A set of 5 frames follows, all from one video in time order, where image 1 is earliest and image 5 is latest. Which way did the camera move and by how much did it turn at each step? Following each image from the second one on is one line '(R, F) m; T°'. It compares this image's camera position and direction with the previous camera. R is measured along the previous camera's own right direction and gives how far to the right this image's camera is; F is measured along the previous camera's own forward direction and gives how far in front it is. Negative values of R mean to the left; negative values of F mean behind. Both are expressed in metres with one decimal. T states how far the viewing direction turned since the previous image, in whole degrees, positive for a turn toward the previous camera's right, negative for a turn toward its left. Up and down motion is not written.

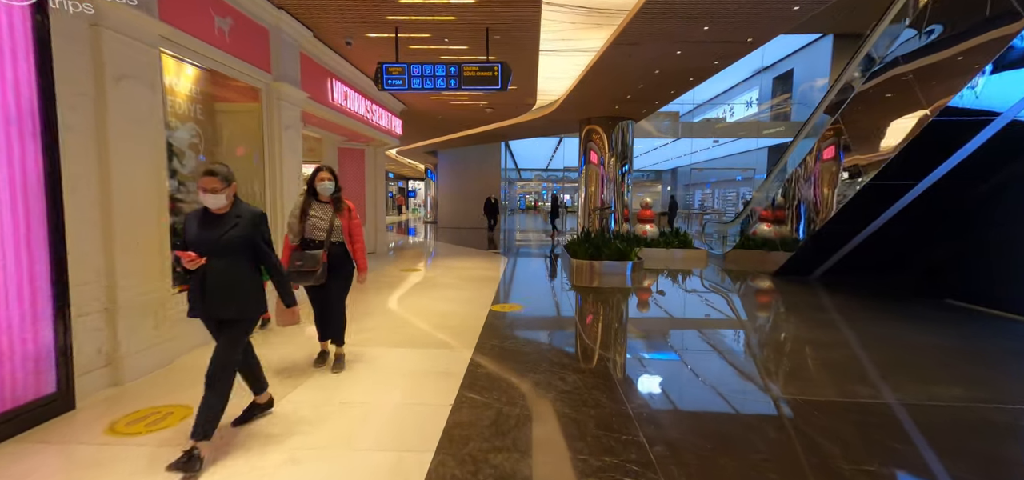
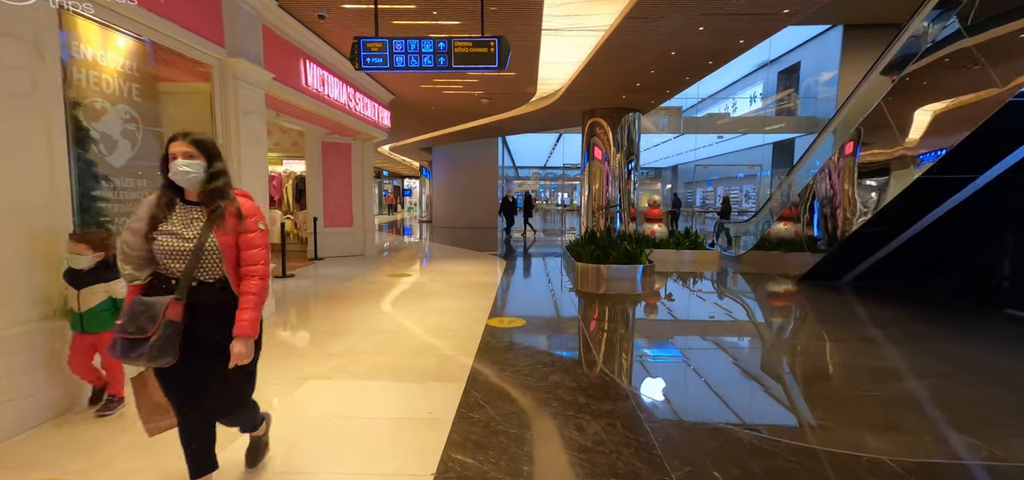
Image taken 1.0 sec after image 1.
(0.0, +0.7) m; 0°
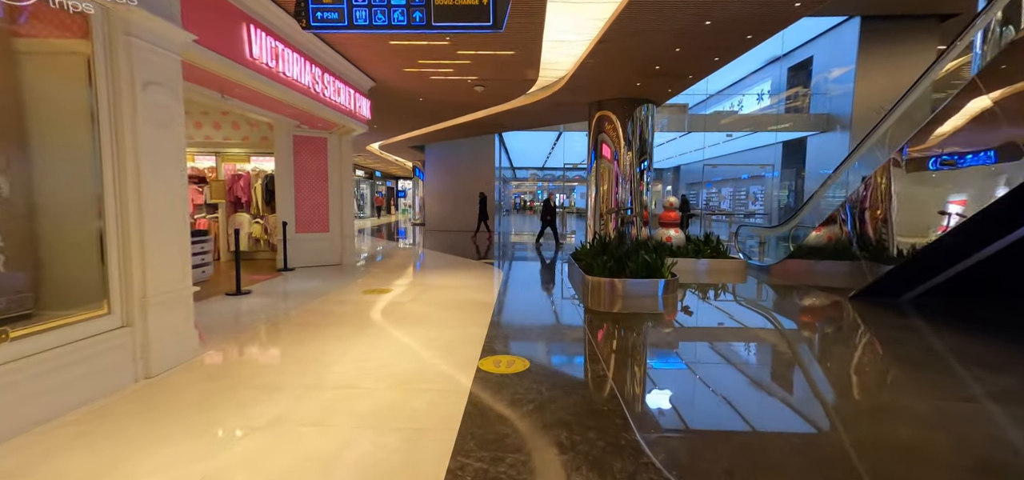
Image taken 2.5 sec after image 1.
(0.0, +1.0) m; 0°
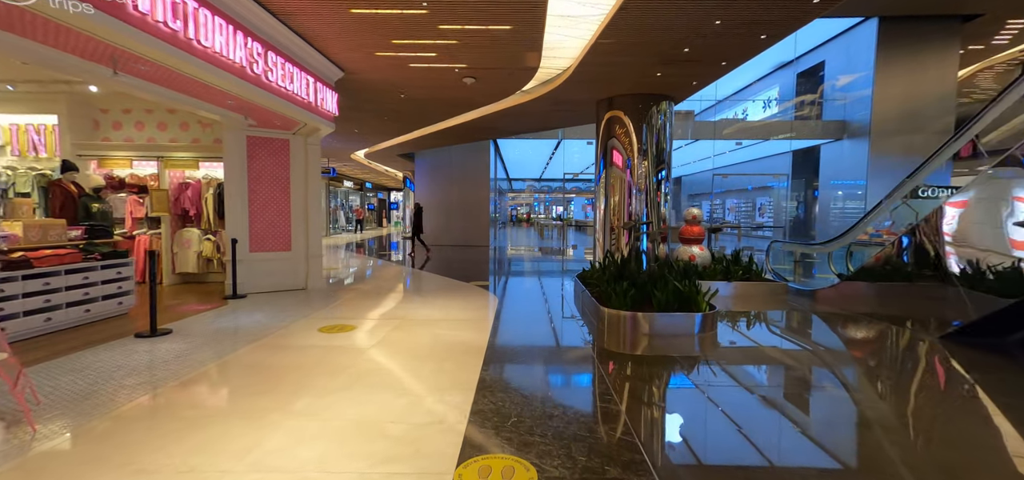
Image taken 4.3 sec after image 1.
(0.0, +1.2) m; 0°
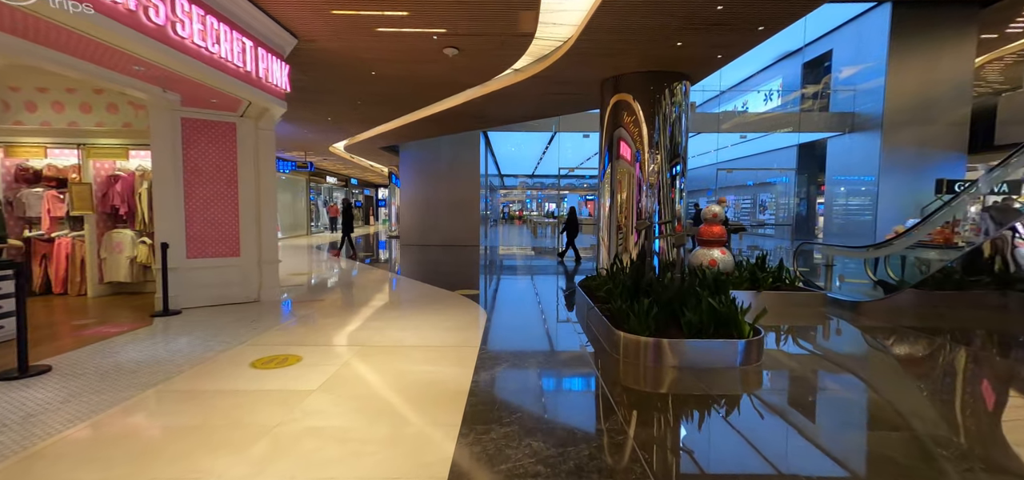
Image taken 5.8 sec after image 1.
(0.0, +1.0) m; +1°
